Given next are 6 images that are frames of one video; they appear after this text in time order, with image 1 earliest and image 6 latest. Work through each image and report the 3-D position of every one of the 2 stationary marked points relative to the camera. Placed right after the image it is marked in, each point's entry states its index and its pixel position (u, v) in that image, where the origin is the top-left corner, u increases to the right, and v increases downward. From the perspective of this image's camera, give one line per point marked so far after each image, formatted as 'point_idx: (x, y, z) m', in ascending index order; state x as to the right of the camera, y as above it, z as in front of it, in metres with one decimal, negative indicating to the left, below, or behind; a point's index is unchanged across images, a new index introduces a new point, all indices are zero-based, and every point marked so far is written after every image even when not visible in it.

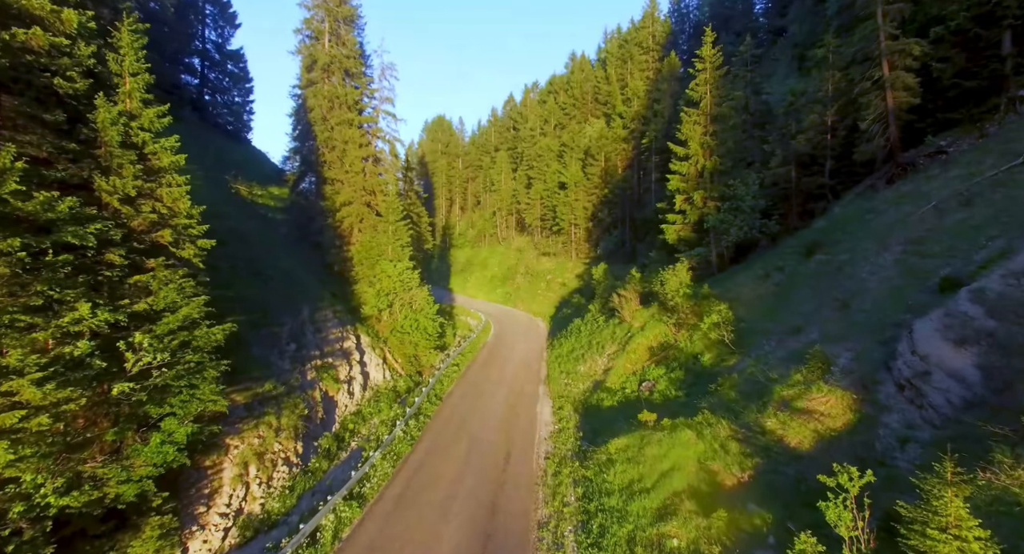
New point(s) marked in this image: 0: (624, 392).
0: (+4.6, -4.7, +18.5) m
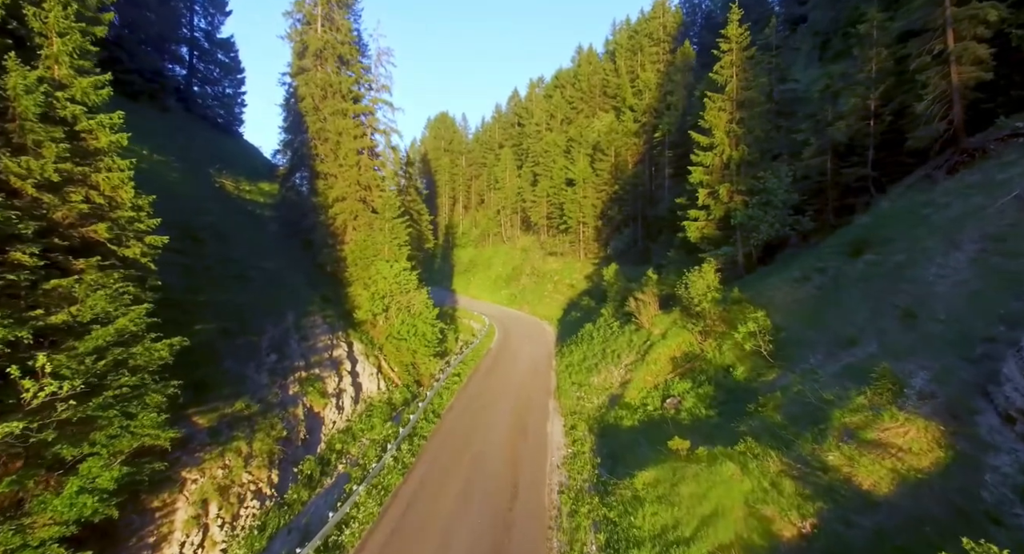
0: (+4.8, -4.8, +16.4) m
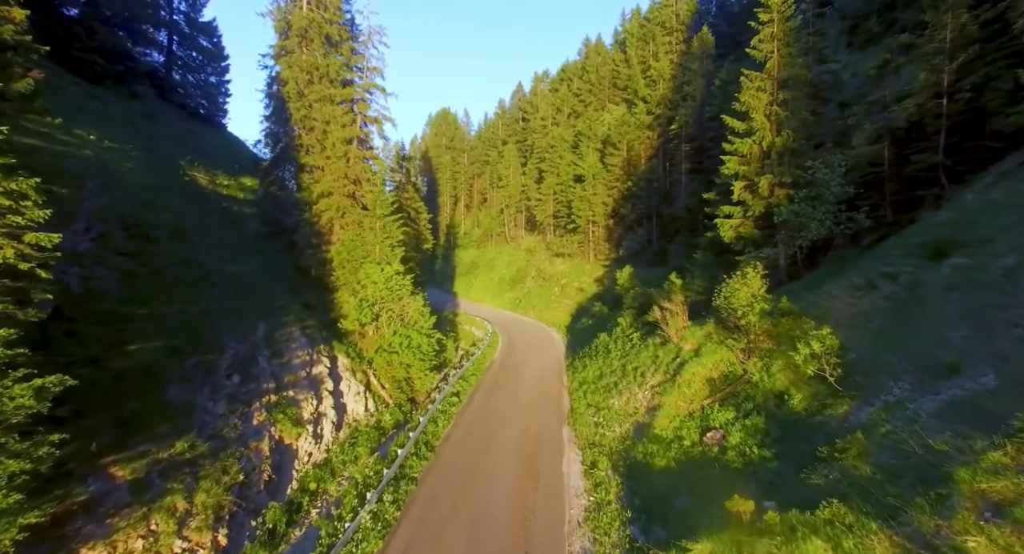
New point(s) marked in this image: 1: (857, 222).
0: (+5.0, -5.0, +13.6) m
1: (+12.8, +2.1, +16.9) m
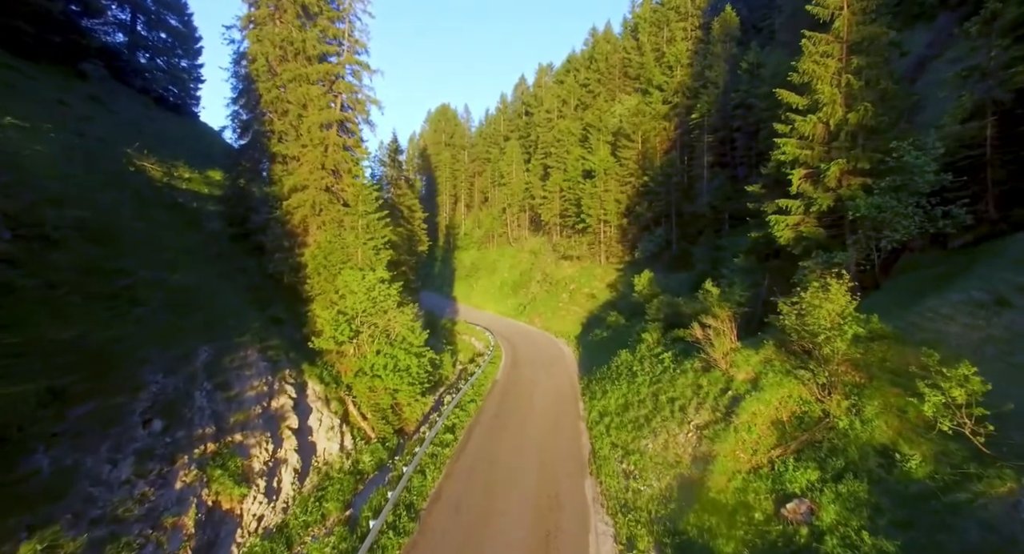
0: (+5.3, -5.3, +10.1) m
1: (+13.0, +1.7, +13.3) m
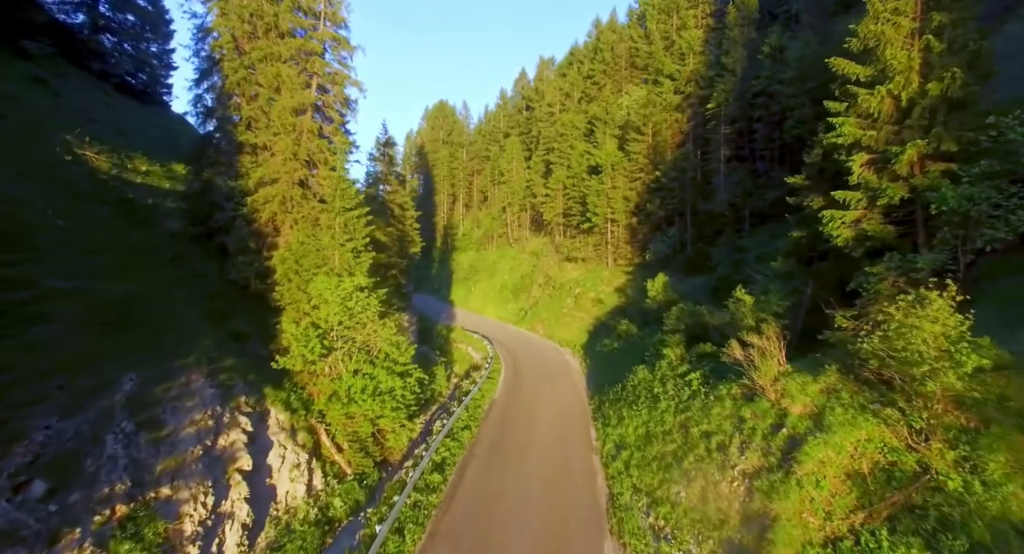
0: (+5.3, -5.5, +7.4) m
1: (+13.0, +1.5, +10.6) m
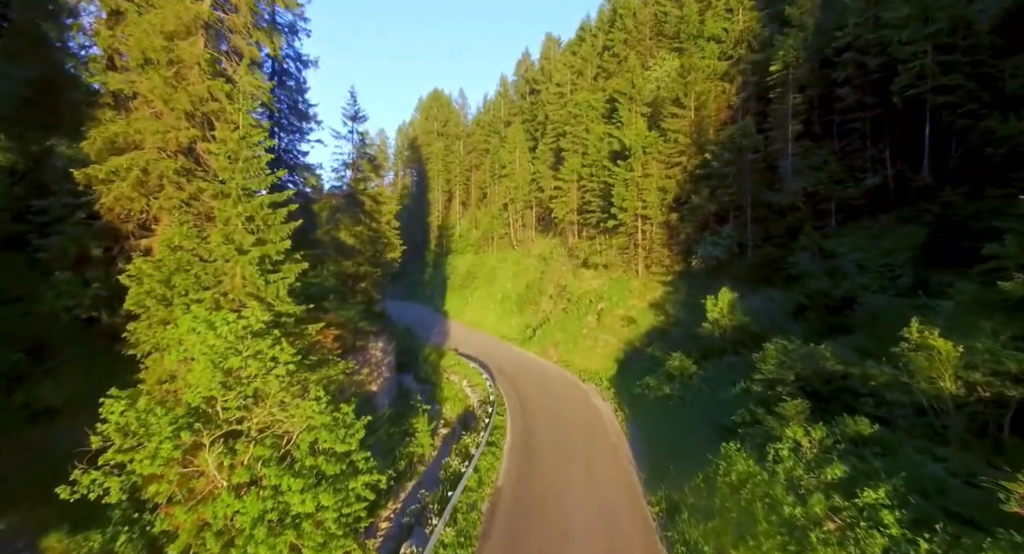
0: (+5.7, -6.1, 0.0) m
1: (+13.4, +0.9, +3.3) m
